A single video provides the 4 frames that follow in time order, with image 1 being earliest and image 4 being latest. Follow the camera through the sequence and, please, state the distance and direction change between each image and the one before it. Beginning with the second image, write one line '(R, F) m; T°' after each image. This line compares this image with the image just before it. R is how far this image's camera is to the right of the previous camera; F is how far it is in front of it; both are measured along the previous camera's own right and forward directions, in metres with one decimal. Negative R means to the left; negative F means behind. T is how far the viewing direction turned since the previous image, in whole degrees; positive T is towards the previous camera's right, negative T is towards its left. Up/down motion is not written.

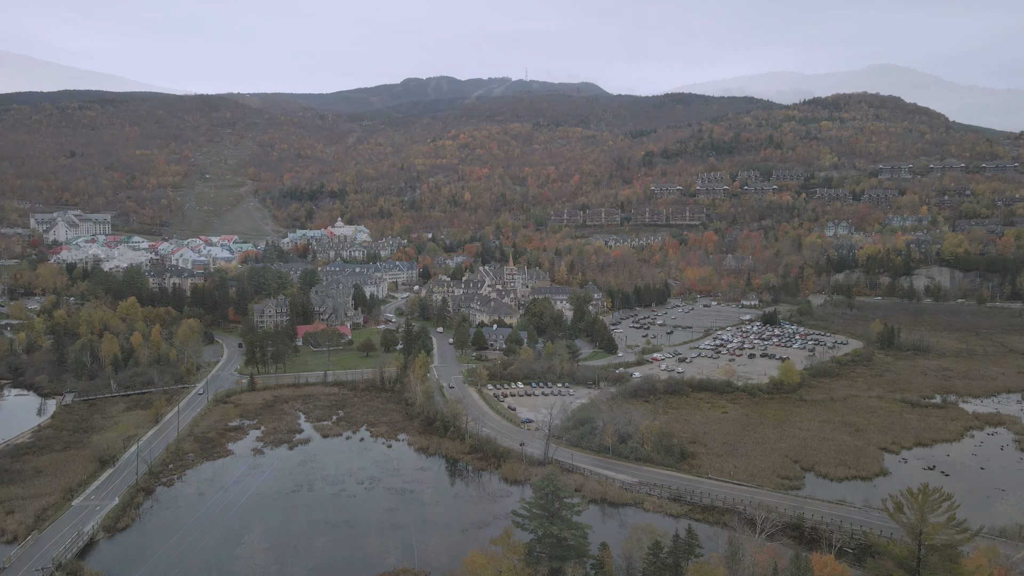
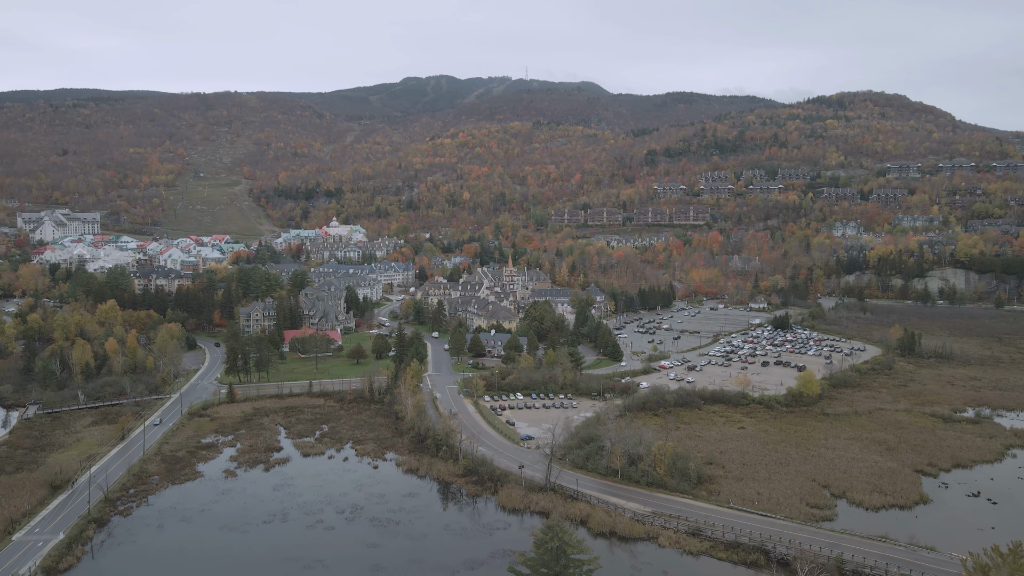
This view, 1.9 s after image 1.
(+0.1, +3.0) m; 0°
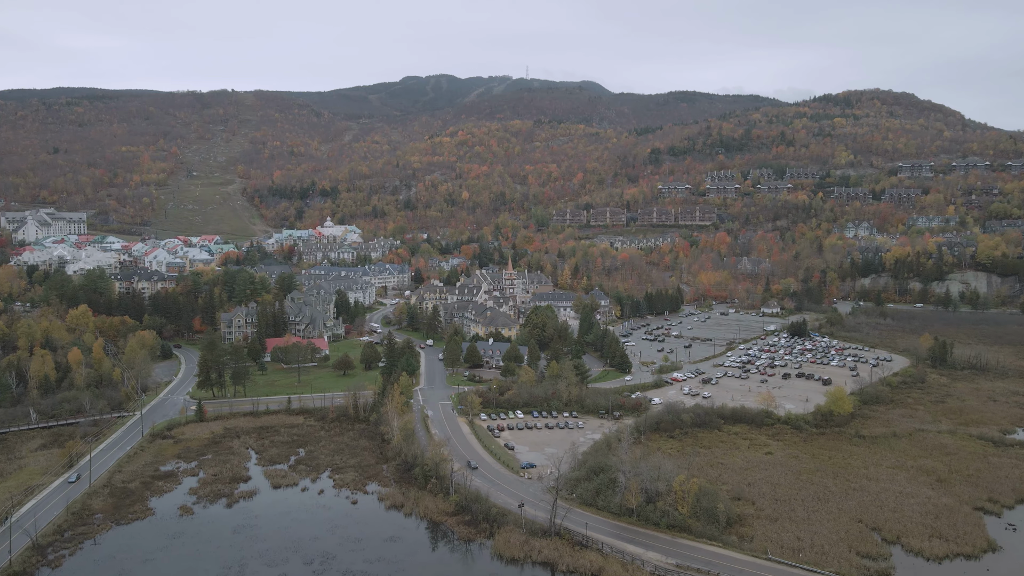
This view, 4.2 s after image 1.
(+0.1, +3.9) m; 0°
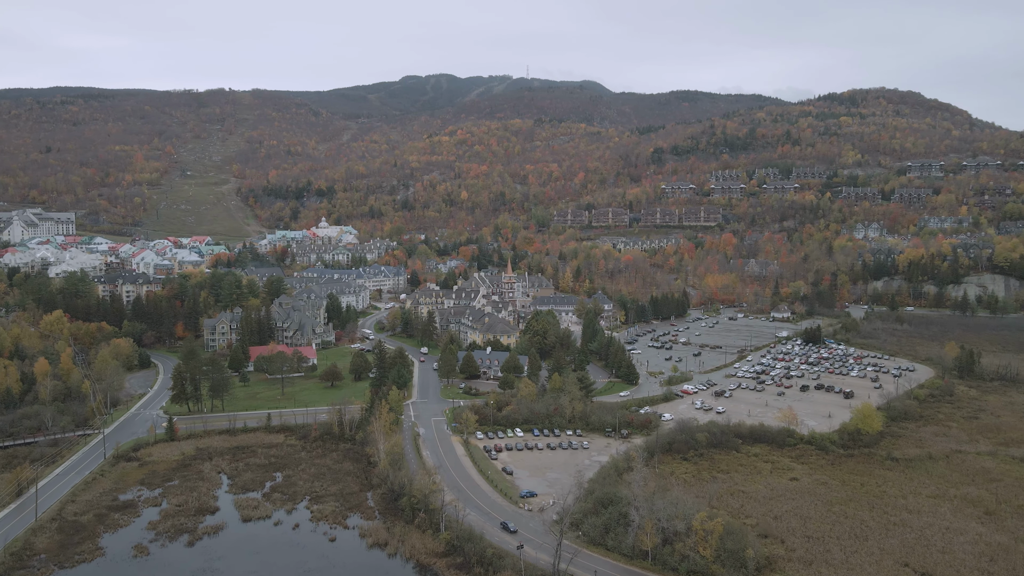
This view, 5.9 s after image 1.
(+0.1, +3.0) m; 0°
